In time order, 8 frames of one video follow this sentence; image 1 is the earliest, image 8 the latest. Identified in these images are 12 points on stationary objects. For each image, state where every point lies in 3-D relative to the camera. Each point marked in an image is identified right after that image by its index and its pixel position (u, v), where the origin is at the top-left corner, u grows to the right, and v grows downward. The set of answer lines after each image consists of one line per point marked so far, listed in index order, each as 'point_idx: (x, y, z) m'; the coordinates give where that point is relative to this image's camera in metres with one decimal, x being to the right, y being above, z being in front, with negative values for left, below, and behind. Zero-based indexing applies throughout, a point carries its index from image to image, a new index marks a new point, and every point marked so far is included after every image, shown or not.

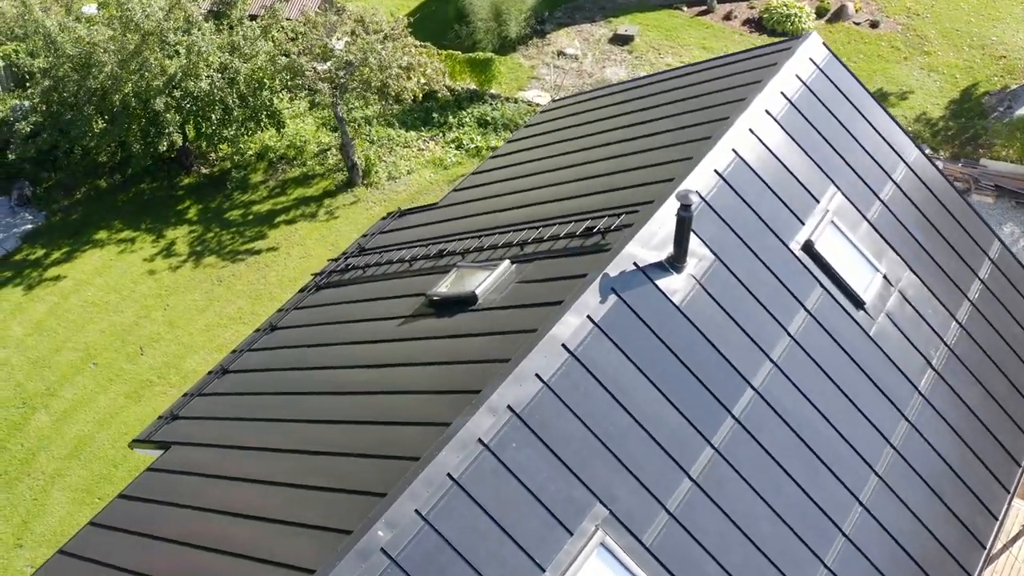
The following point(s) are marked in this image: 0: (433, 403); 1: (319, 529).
0: (-0.5, -0.8, +8.2) m
1: (-1.1, -1.4, +7.6) m
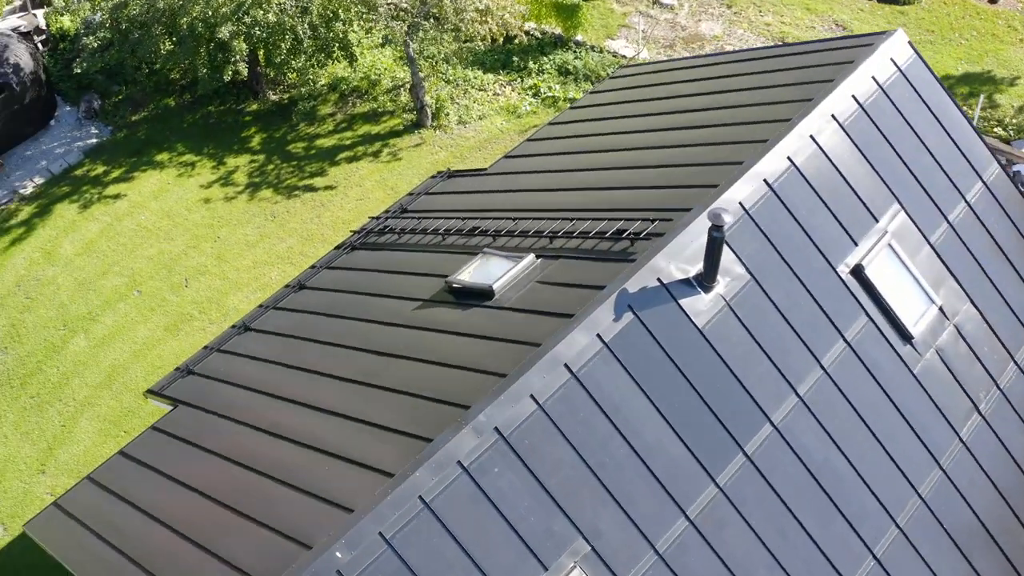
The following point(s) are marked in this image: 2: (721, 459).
0: (-0.5, -0.8, +7.8) m
1: (-1.3, -1.4, +7.4) m
2: (+1.2, -1.0, +7.9) m
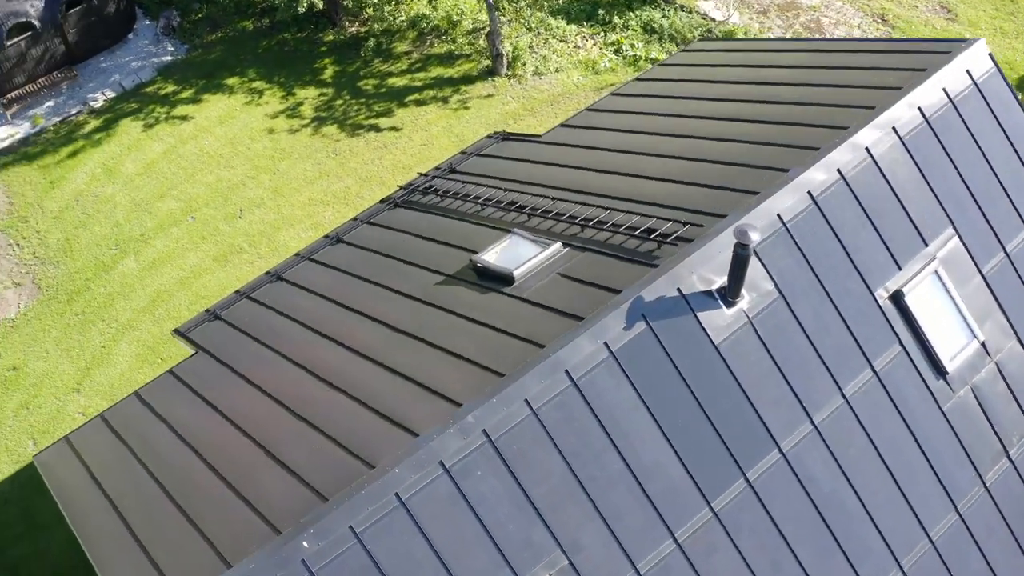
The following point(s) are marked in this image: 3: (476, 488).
0: (-0.5, -0.7, +7.7) m
1: (-1.4, -1.3, +7.3) m
2: (+1.2, -1.1, +7.7) m
3: (-0.2, -1.1, +7.2) m
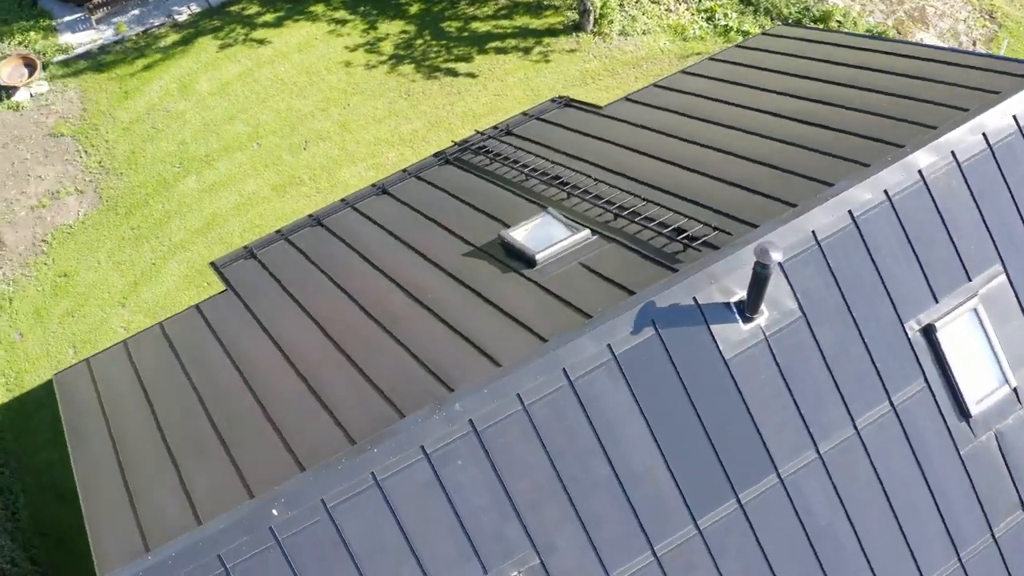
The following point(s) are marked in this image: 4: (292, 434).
0: (-0.6, -0.5, +7.6) m
1: (-1.5, -1.0, +7.4) m
2: (+1.1, -1.2, +7.5) m
3: (-0.3, -1.0, +7.1) m
4: (-1.3, -0.9, +7.6) m
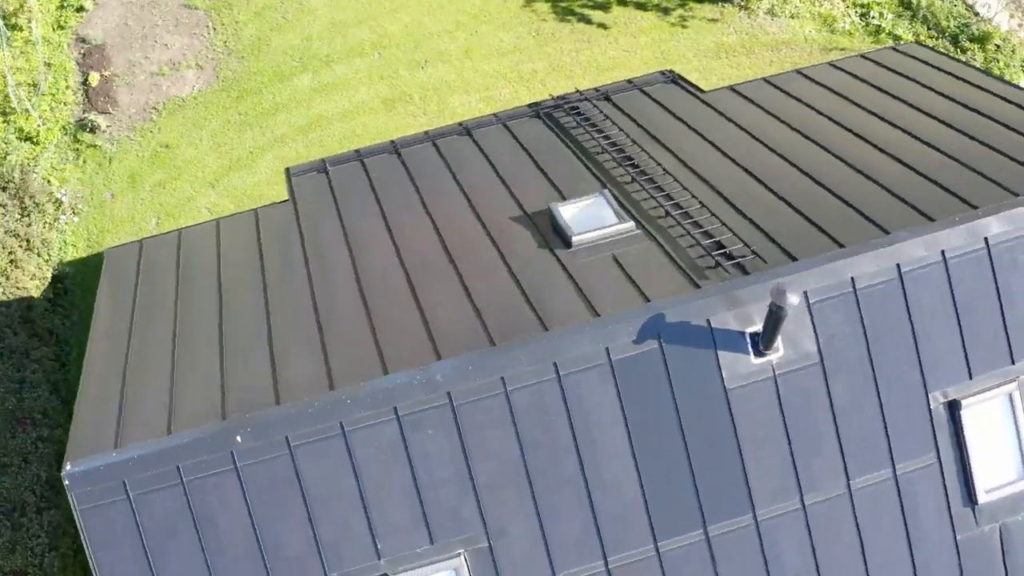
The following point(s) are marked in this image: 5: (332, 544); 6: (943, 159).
0: (-0.6, -0.3, +7.6) m
1: (-1.6, -0.6, +7.5) m
2: (+0.9, -1.3, +7.3) m
3: (-0.5, -0.8, +7.1) m
4: (-1.3, -0.5, +7.7) m
5: (-1.0, -1.3, +7.1) m
6: (+2.8, +0.8, +8.5) m
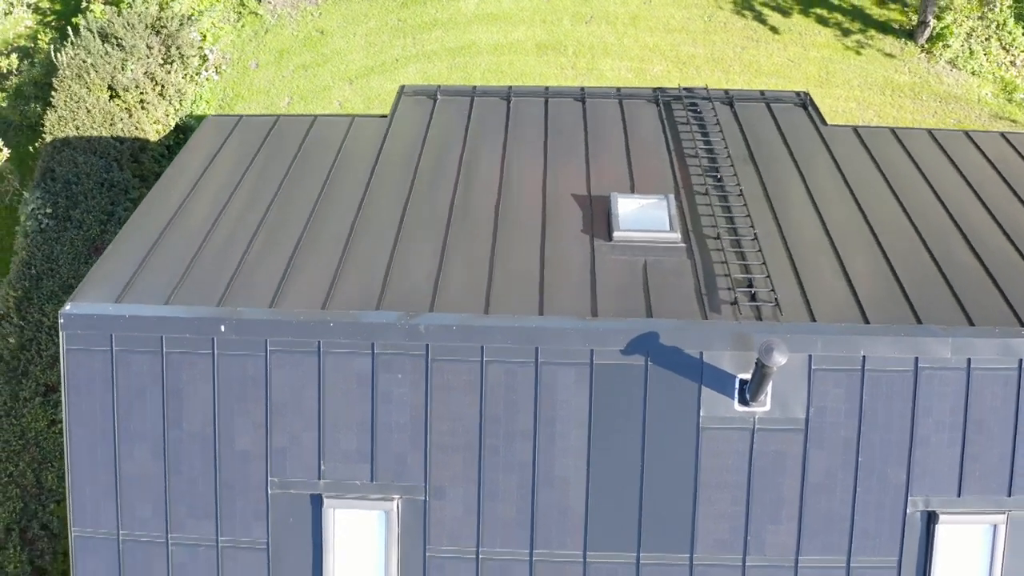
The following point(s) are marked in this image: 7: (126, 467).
0: (-0.5, 0.0, +7.7) m
1: (-1.6, 0.0, +7.8) m
2: (+0.5, -1.4, +7.2) m
3: (-0.7, -0.5, +7.2) m
4: (-1.3, +0.1, +8.0) m
5: (-1.3, -0.9, +7.3) m
6: (+3.1, +0.1, +7.9) m
7: (-2.1, -1.0, +7.5) m
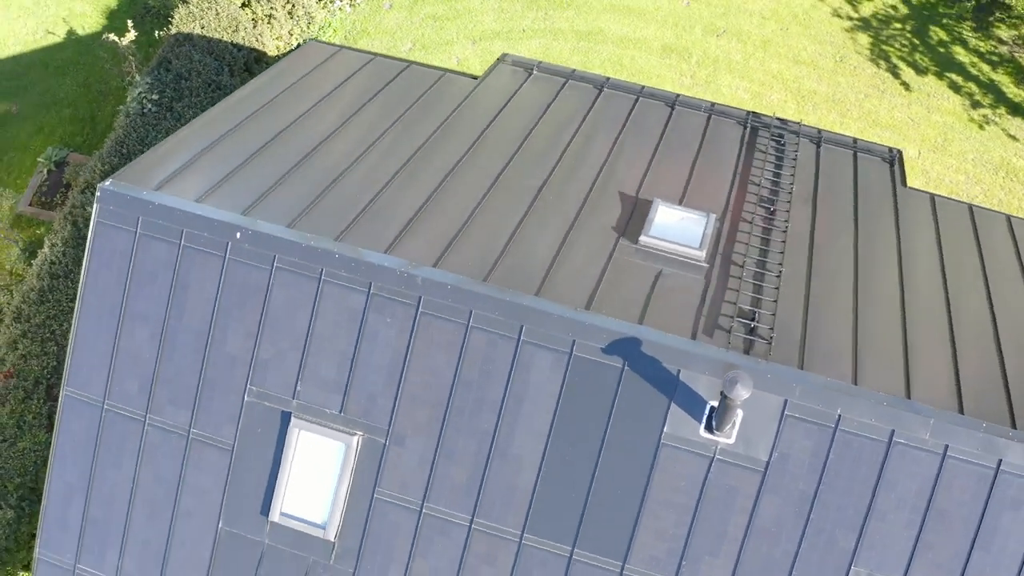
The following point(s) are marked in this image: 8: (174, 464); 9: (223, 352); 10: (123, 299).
0: (-0.4, +0.3, +7.8) m
1: (-1.5, +0.6, +8.1) m
2: (+0.2, -1.3, +7.3) m
3: (-0.8, -0.2, +7.4) m
4: (-1.1, +0.5, +8.2) m
5: (-1.4, -0.4, +7.6) m
6: (+3.1, -0.5, +7.7) m
7: (-2.3, -0.3, +7.9) m
8: (-2.0, -1.0, +7.9) m
9: (-1.6, -0.4, +7.7) m
10: (-2.3, -0.1, +7.8) m
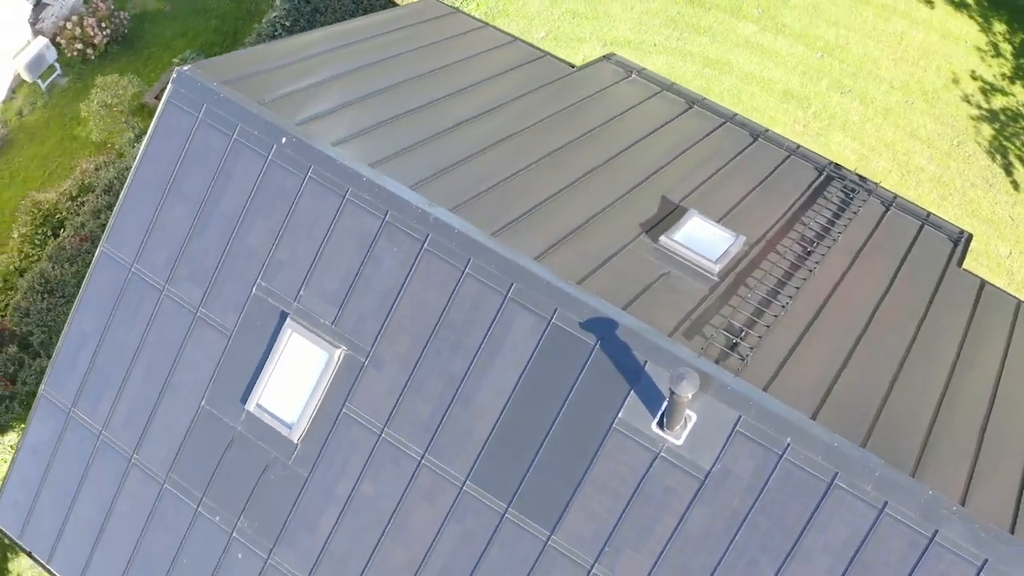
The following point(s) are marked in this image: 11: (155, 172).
0: (-0.3, +0.6, +8.1) m
1: (-1.2, +1.1, +8.5) m
2: (-0.1, -1.1, +7.5) m
3: (-0.8, +0.2, +7.8) m
4: (-0.8, +1.0, +8.6) m
5: (-1.4, +0.2, +8.0) m
6: (+2.9, -1.0, +7.5) m
7: (-2.2, +0.5, +8.4) m
8: (-2.1, -0.3, +8.4) m
9: (-1.6, +0.3, +8.1) m
10: (-2.1, +0.7, +8.4) m
11: (-2.2, +0.7, +8.4) m
